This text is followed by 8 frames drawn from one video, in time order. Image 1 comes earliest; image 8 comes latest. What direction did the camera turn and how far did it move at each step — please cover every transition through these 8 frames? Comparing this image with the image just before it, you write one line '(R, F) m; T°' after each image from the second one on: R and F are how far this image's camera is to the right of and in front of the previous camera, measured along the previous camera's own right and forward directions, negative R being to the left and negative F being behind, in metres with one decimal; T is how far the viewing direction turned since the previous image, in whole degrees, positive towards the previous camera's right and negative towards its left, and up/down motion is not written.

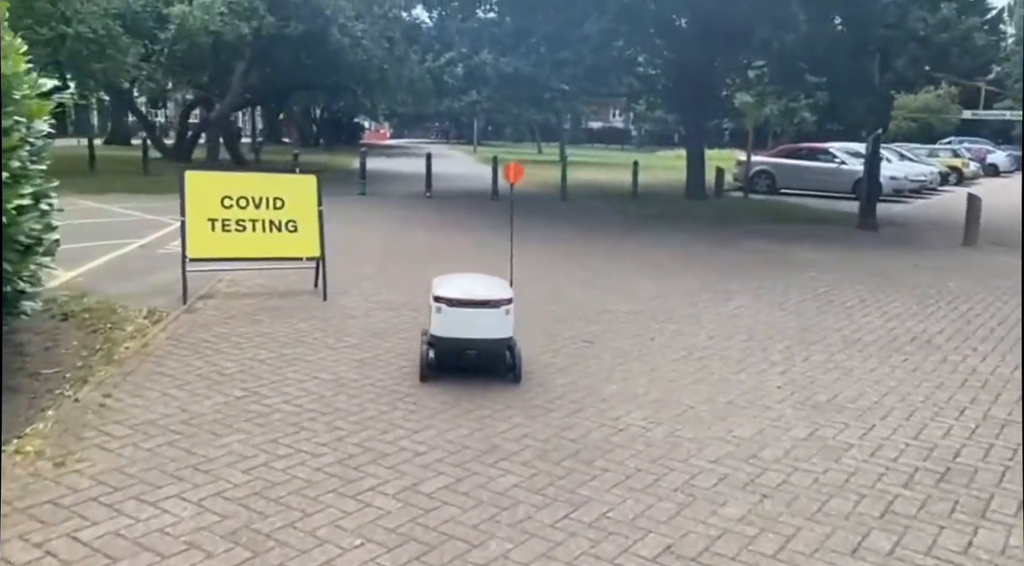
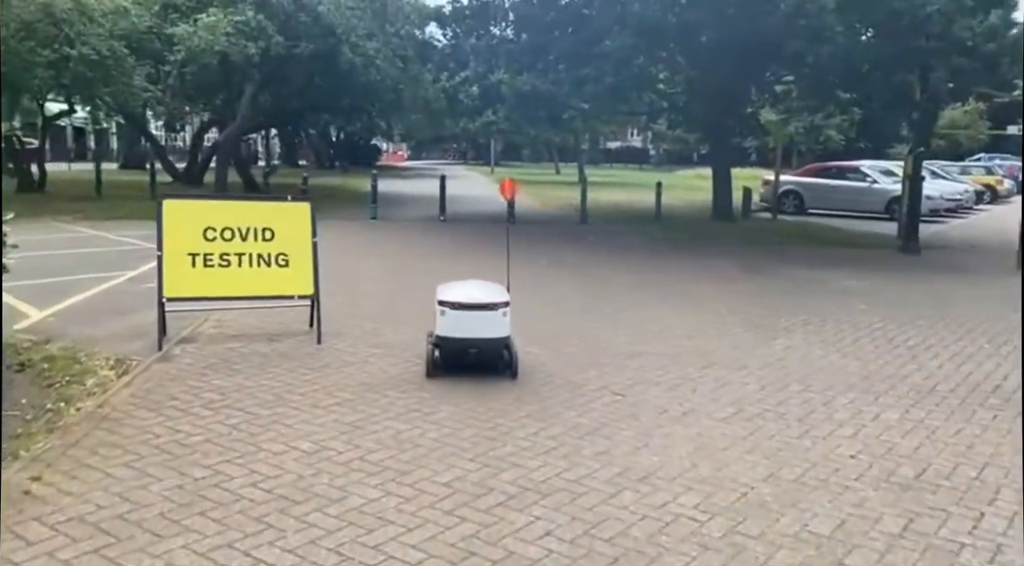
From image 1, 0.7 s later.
(0.0, +1.0) m; -1°
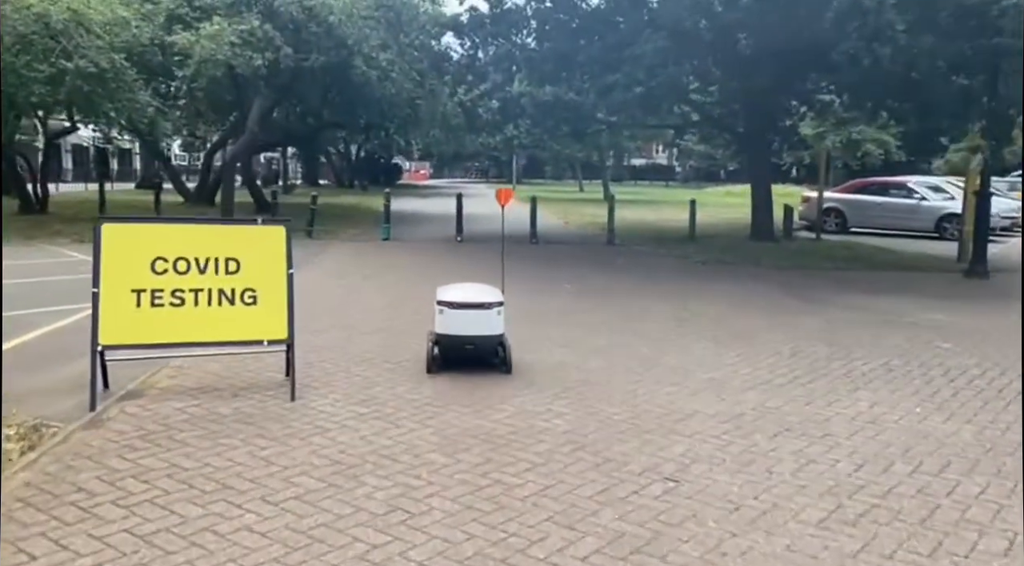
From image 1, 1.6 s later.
(0.0, +1.5) m; -1°
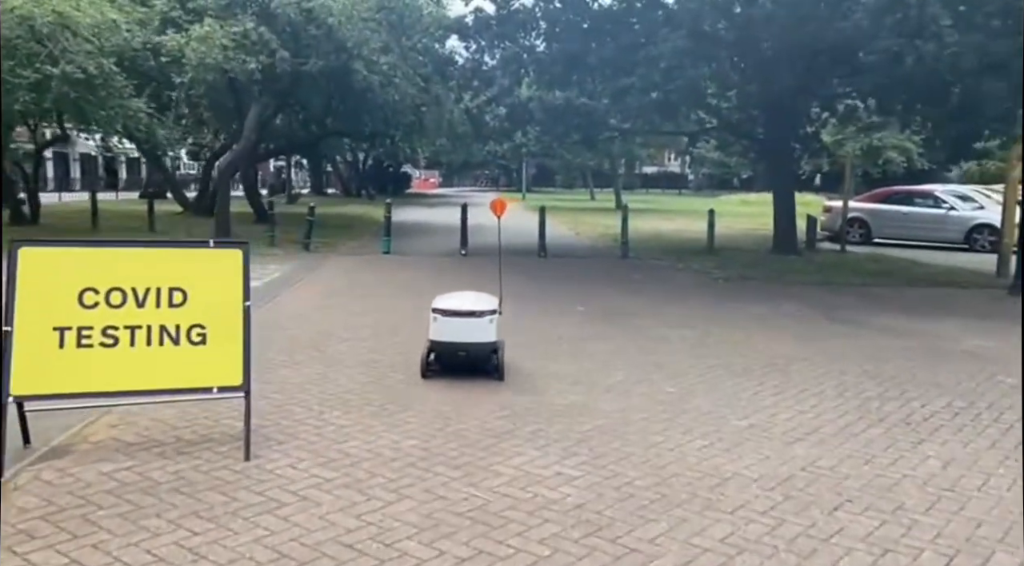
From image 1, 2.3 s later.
(+0.1, +1.1) m; -1°
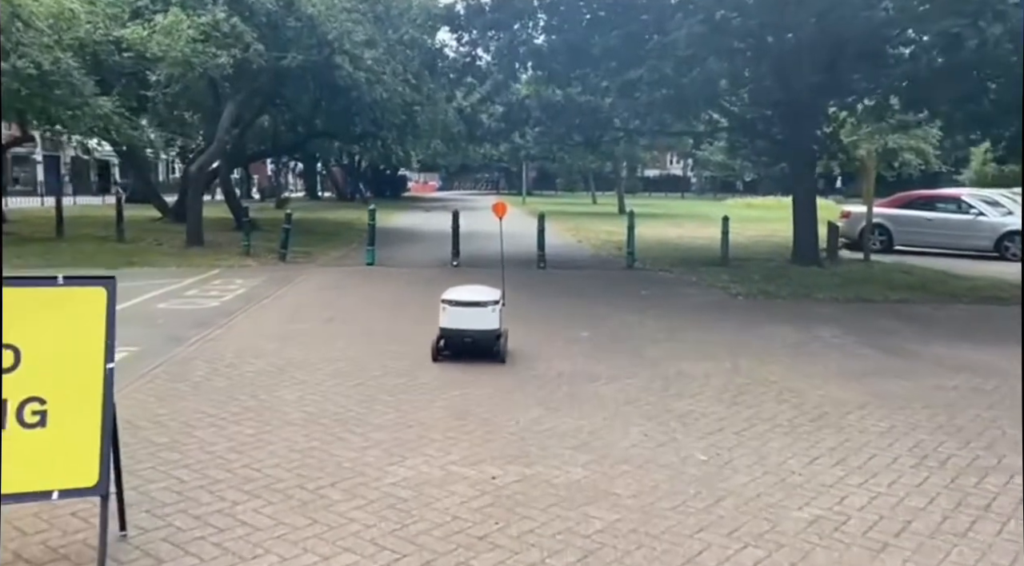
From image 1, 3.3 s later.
(+0.1, +1.7) m; 0°
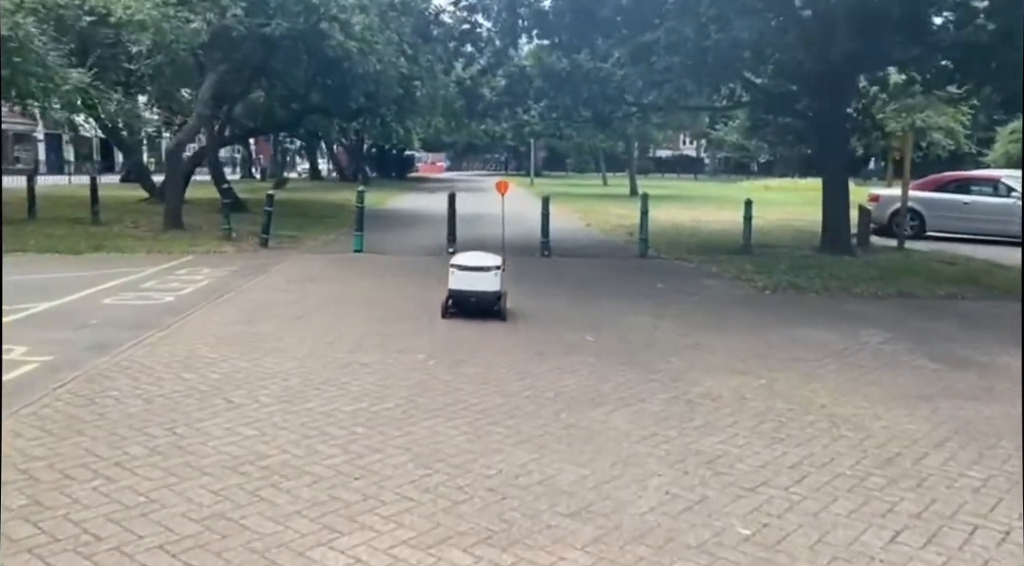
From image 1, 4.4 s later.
(+0.1, +1.6) m; -1°
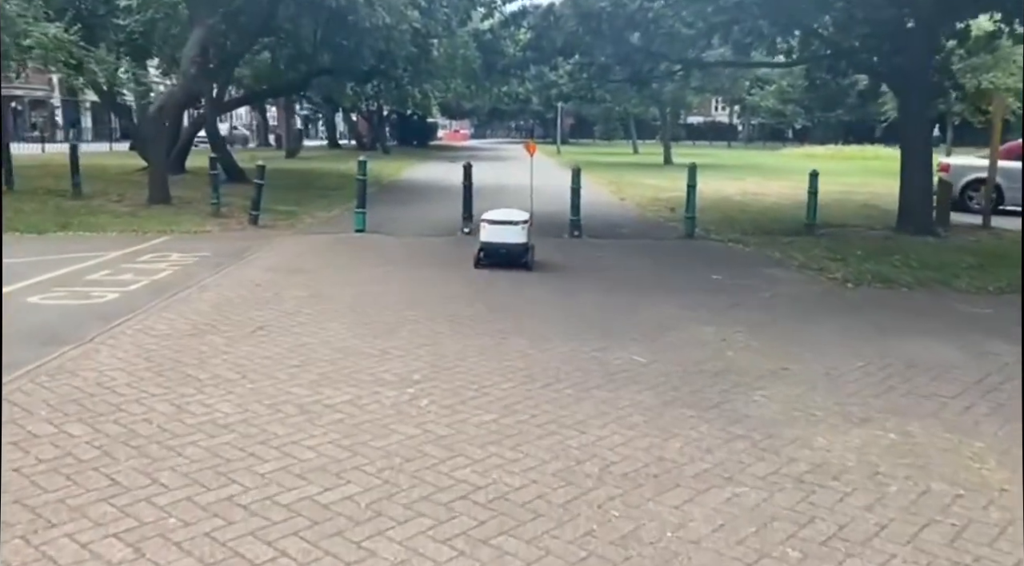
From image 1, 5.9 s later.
(0.0, +2.2) m; -1°
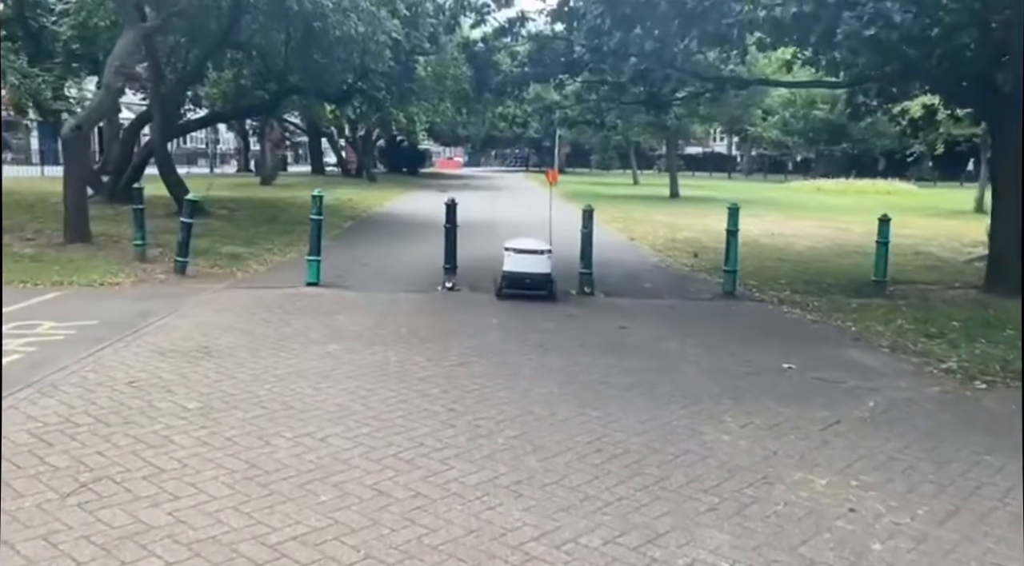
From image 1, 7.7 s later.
(0.0, +3.0) m; 0°
